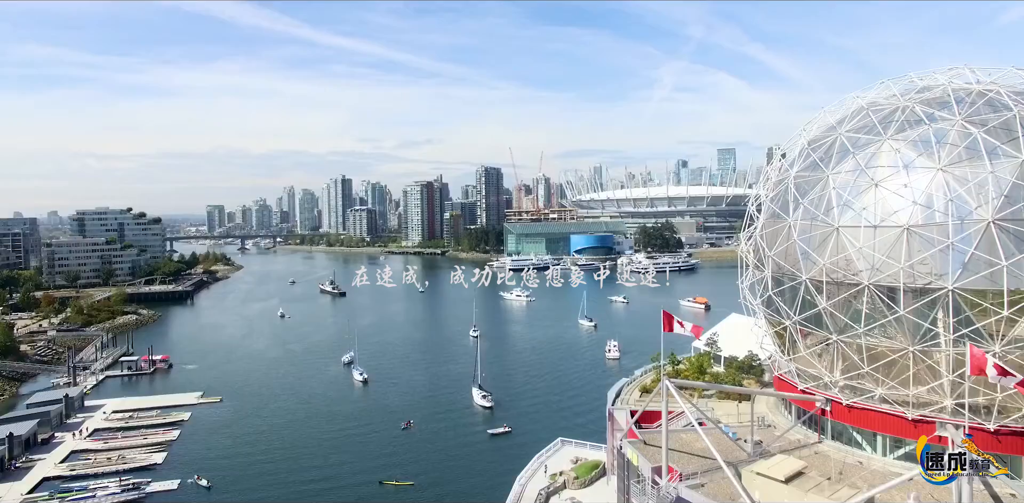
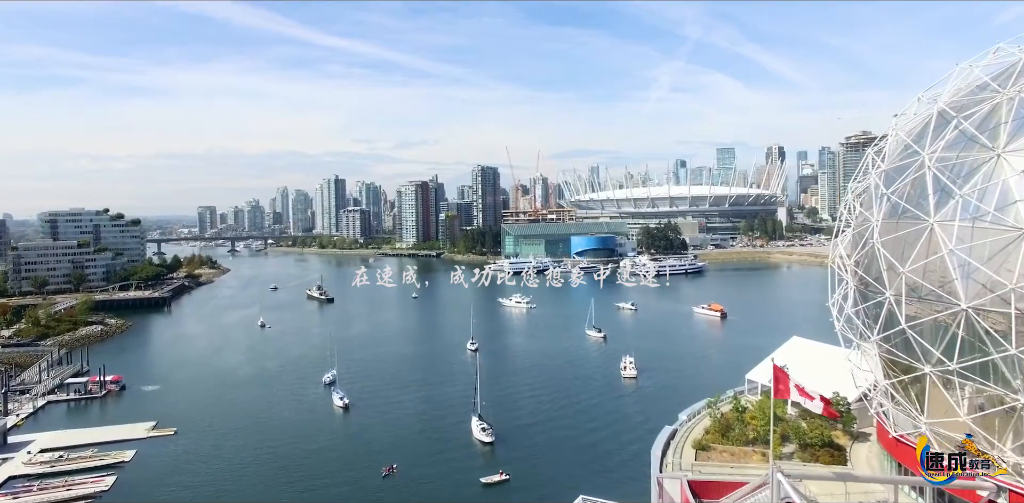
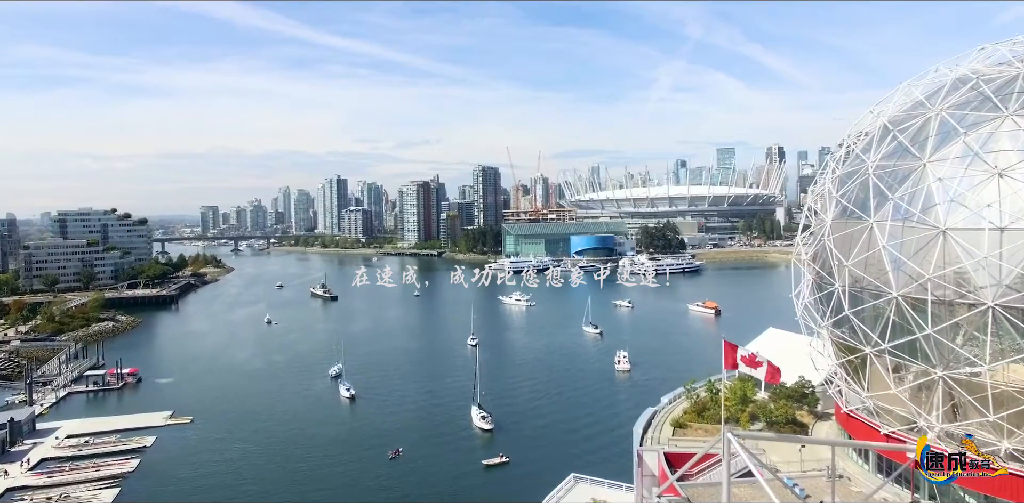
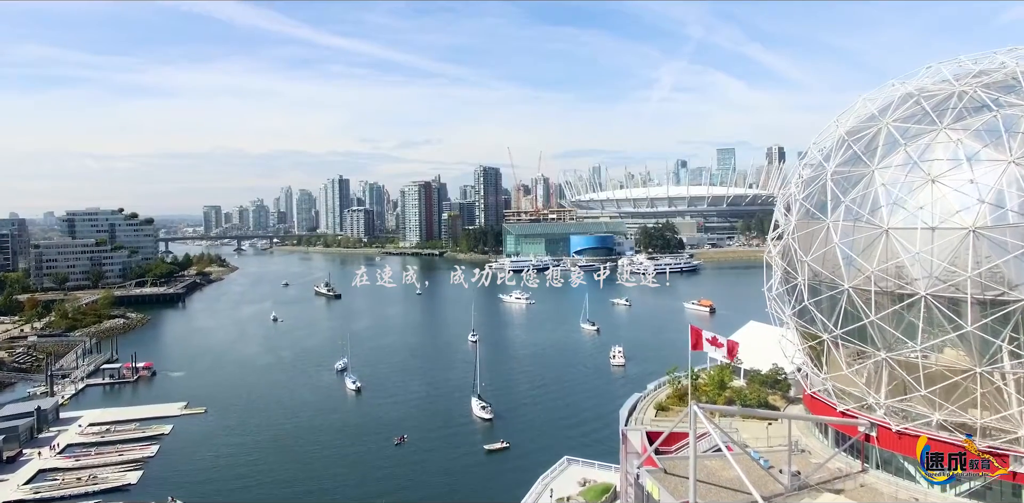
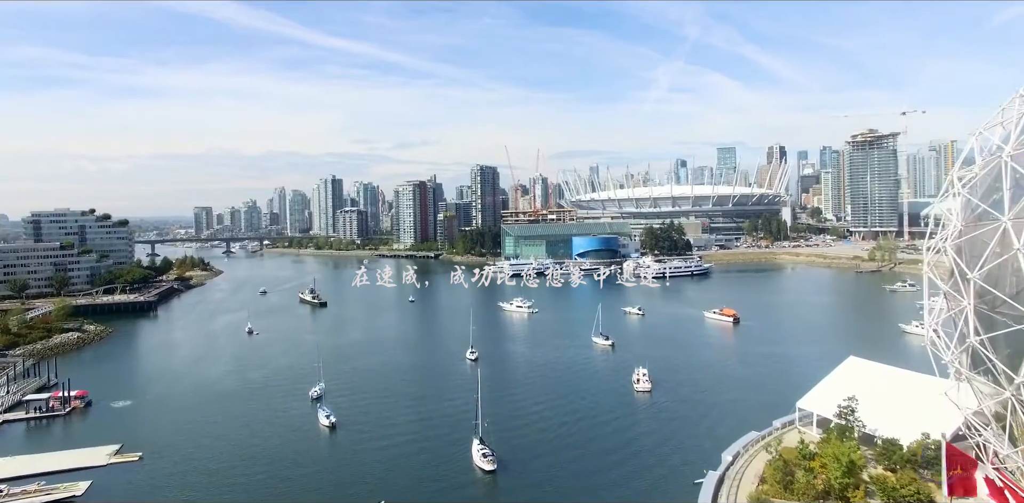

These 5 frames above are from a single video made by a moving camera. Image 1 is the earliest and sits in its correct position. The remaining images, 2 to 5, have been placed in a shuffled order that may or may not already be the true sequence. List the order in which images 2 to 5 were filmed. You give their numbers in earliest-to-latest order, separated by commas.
4, 3, 2, 5
